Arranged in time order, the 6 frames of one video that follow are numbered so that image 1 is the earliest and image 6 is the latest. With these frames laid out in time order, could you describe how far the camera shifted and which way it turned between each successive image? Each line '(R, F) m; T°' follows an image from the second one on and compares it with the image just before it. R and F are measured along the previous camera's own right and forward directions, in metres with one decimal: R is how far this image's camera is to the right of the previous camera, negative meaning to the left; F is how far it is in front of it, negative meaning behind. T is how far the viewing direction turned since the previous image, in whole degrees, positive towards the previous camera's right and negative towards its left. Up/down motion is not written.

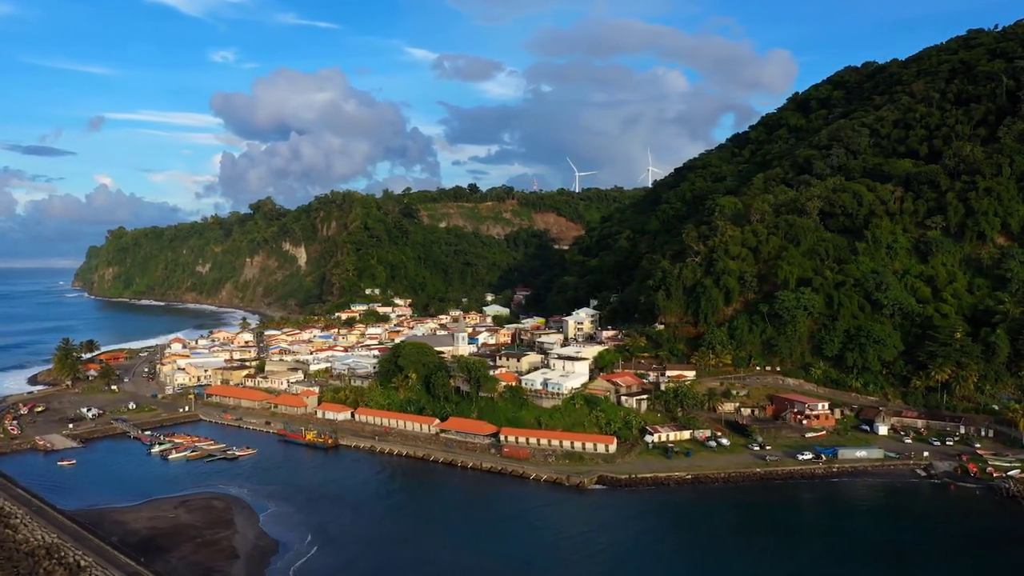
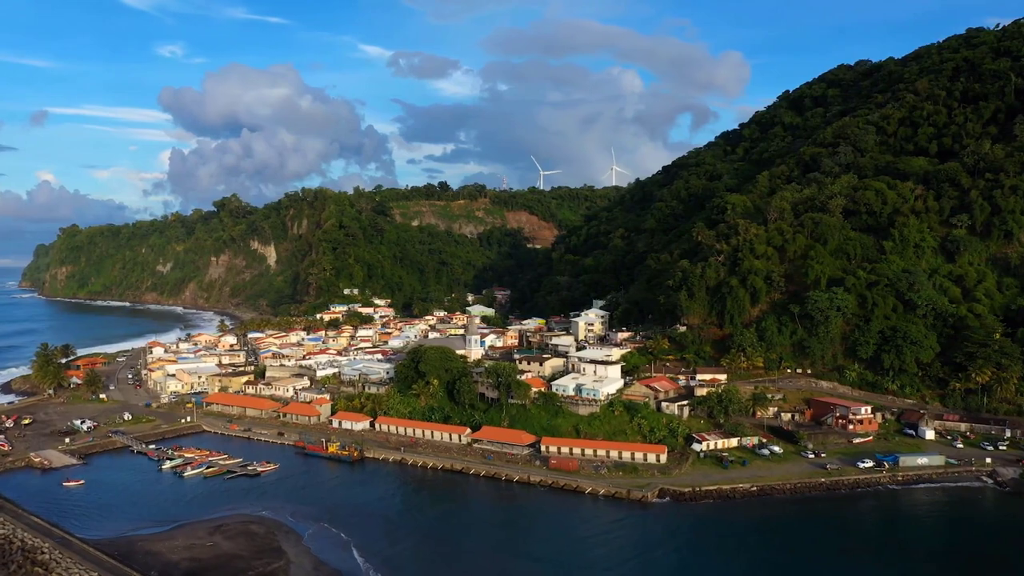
(-4.0, +2.4) m; +3°
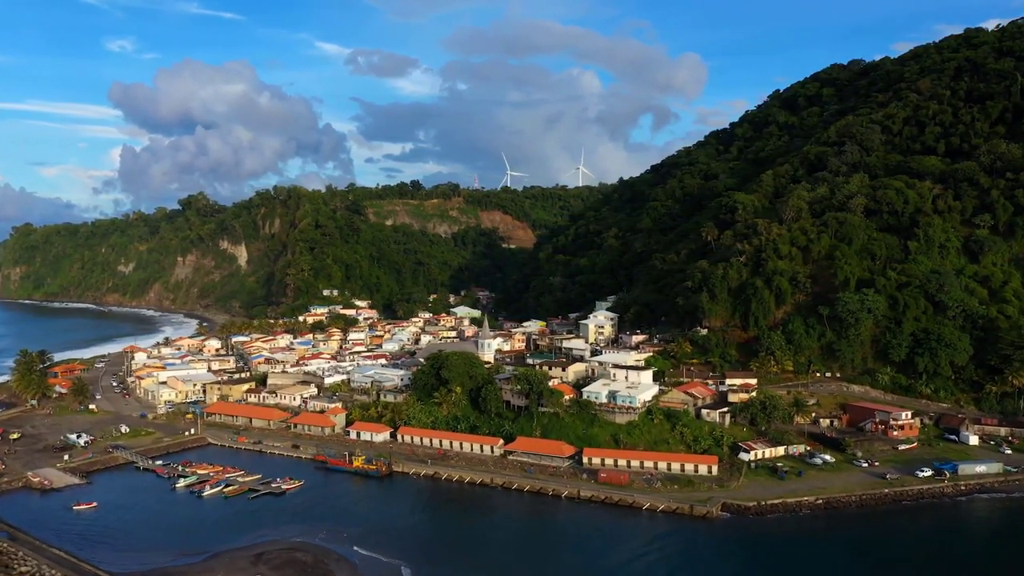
(-3.7, +2.2) m; +3°
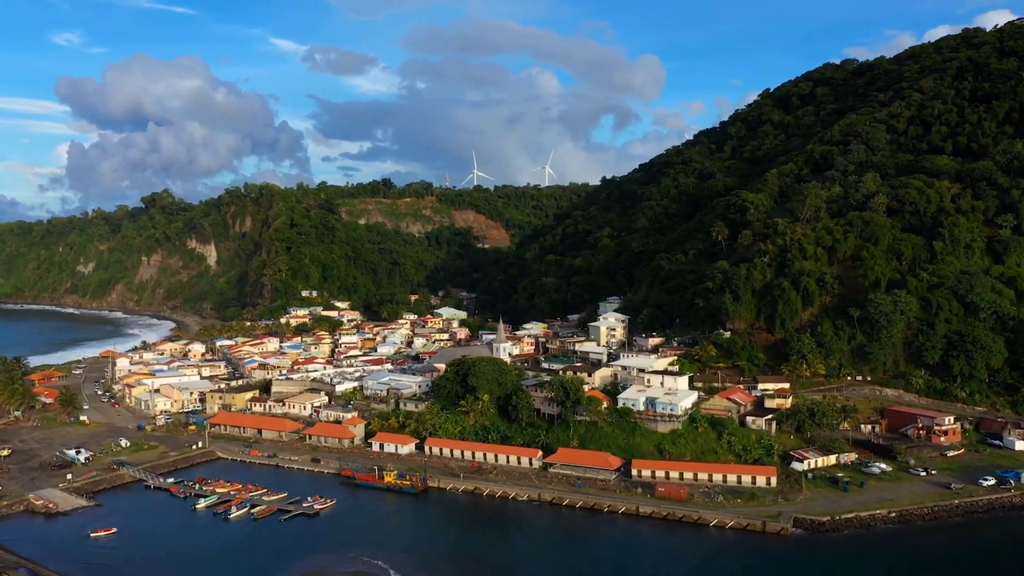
(-3.7, +2.2) m; +3°
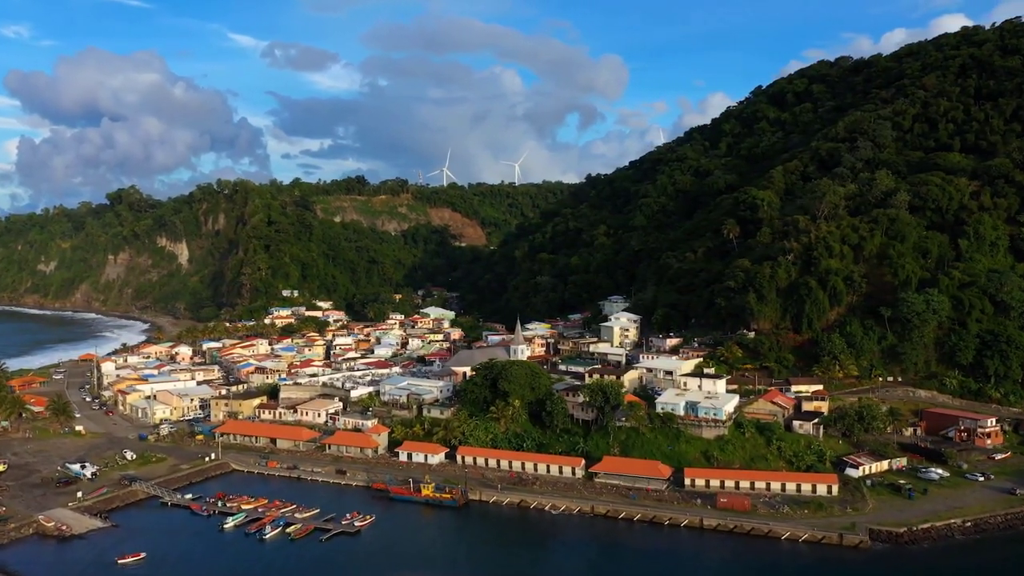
(-3.5, +2.0) m; +2°
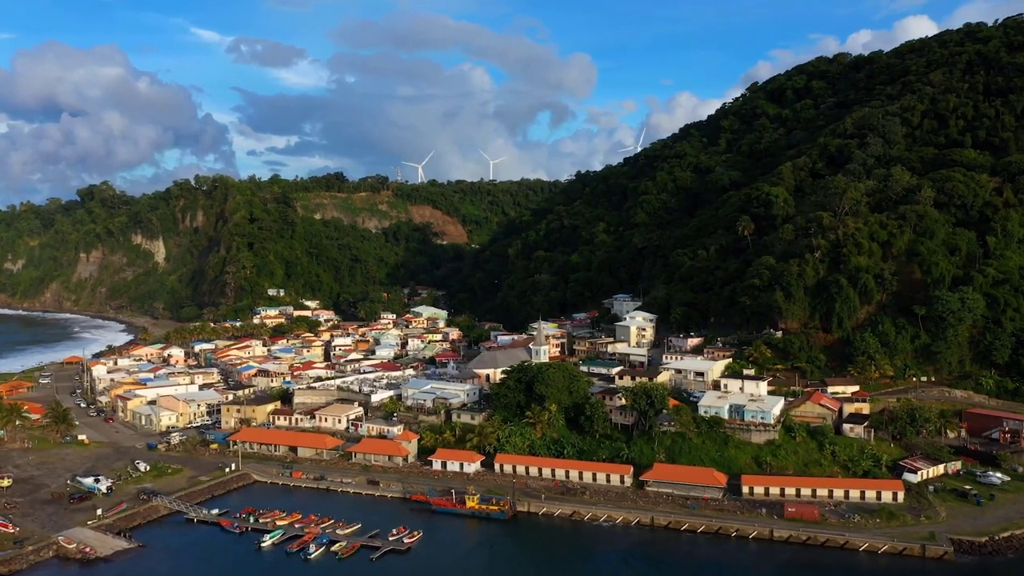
(-3.3, +1.8) m; +2°
